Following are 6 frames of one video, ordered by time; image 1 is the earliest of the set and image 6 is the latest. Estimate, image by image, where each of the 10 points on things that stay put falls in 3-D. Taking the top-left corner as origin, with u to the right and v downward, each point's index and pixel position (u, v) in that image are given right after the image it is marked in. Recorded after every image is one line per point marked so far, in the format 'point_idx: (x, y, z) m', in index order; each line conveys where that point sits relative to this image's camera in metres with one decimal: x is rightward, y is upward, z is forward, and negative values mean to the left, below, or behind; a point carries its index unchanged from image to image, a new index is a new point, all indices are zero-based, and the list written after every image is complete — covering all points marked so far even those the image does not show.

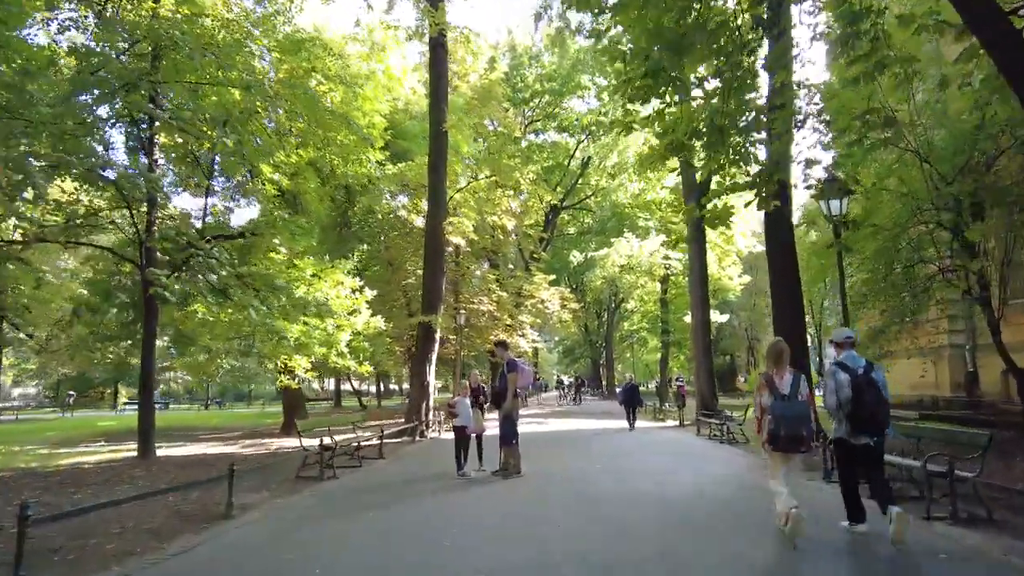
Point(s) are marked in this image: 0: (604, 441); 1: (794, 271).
0: (+2.9, -4.8, +19.9) m
1: (+6.9, +0.4, +14.7) m
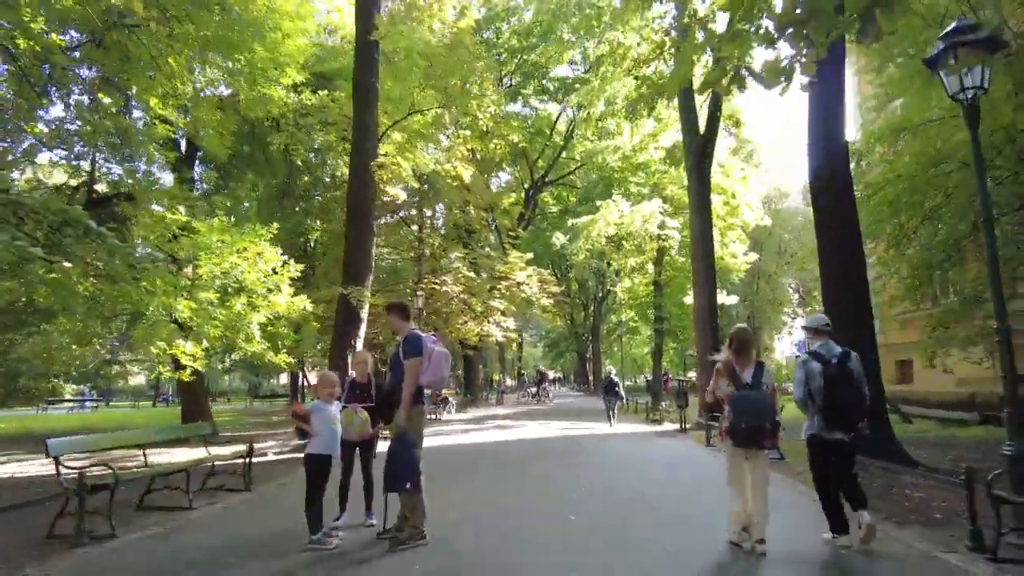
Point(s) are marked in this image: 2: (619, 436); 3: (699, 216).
0: (+1.8, -4.0, +15.8) m
1: (+5.9, +1.1, +10.6) m
2: (+3.0, -4.2, +17.3) m
3: (+5.8, +2.3, +19.1) m
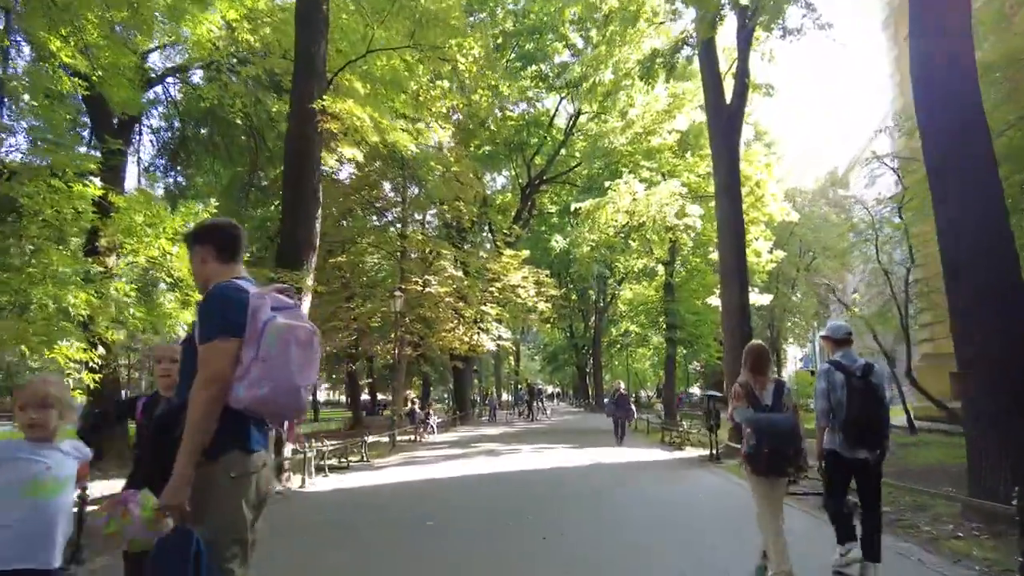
0: (+1.6, -3.9, +12.6) m
1: (+5.7, +1.4, +7.6) m
2: (+2.8, -4.1, +14.2) m
3: (+5.6, +2.3, +16.1) m
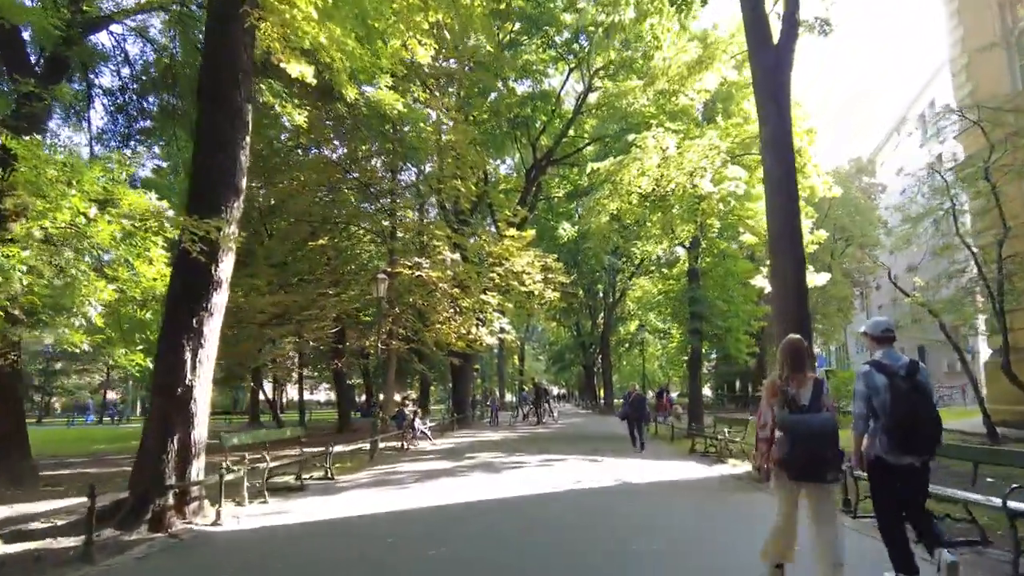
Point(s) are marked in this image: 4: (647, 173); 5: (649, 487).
0: (+1.6, -3.4, +9.8) m
1: (+5.7, +1.9, +4.8) m
2: (+2.8, -3.6, +11.3) m
3: (+5.7, +2.8, +13.3) m
4: (+3.7, +3.2, +17.1) m
5: (+2.4, -3.5, +10.7) m
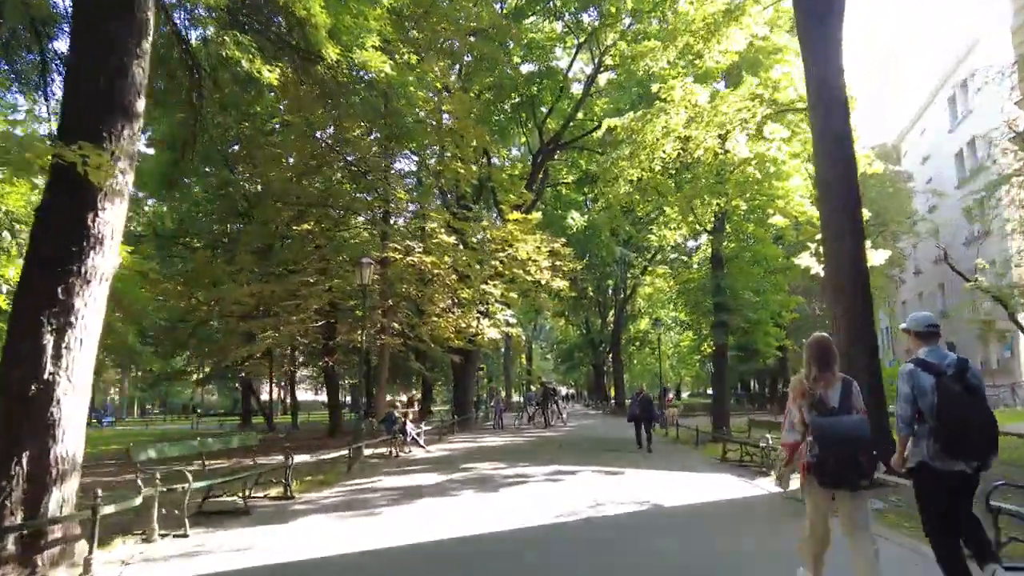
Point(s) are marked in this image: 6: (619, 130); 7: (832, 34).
0: (+1.7, -3.0, +7.7) m
1: (+5.6, +2.3, +2.7) m
2: (+2.9, -3.2, +9.3) m
3: (+5.7, +3.2, +11.2) m
4: (+3.8, +3.6, +15.0) m
5: (+2.4, -3.1, +8.7) m
6: (+2.8, +4.1, +16.4) m
7: (+5.9, +4.5, +11.4) m
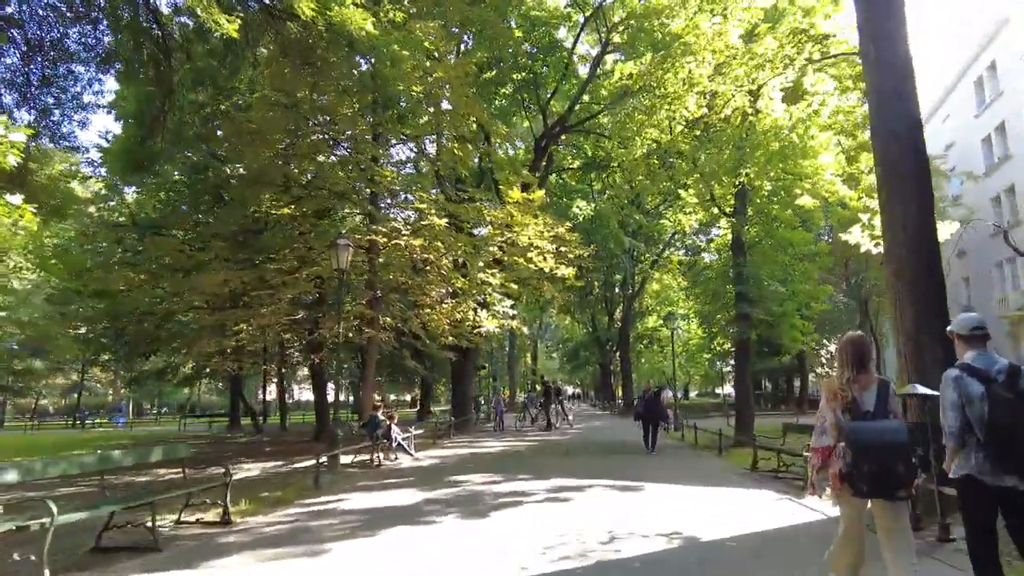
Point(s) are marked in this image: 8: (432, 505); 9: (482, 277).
0: (+1.6, -2.7, +5.9) m
1: (+5.5, +2.6, +0.8) m
2: (+2.8, -2.9, +7.5) m
3: (+5.6, +3.5, +9.3) m
4: (+3.8, +3.9, +13.2) m
5: (+2.3, -2.8, +6.9) m
6: (+2.8, +4.4, +14.6) m
7: (+5.9, +4.9, +9.6) m
8: (-1.0, -2.9, +8.2) m
9: (-0.9, +0.3, +19.0) m
